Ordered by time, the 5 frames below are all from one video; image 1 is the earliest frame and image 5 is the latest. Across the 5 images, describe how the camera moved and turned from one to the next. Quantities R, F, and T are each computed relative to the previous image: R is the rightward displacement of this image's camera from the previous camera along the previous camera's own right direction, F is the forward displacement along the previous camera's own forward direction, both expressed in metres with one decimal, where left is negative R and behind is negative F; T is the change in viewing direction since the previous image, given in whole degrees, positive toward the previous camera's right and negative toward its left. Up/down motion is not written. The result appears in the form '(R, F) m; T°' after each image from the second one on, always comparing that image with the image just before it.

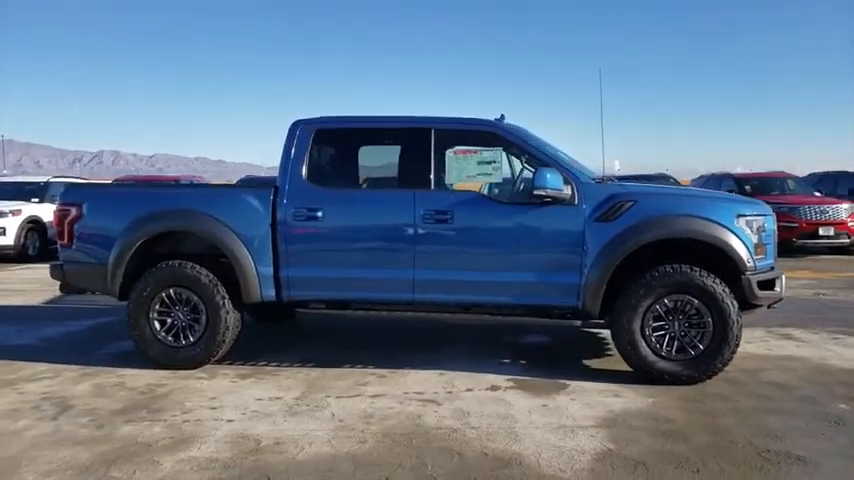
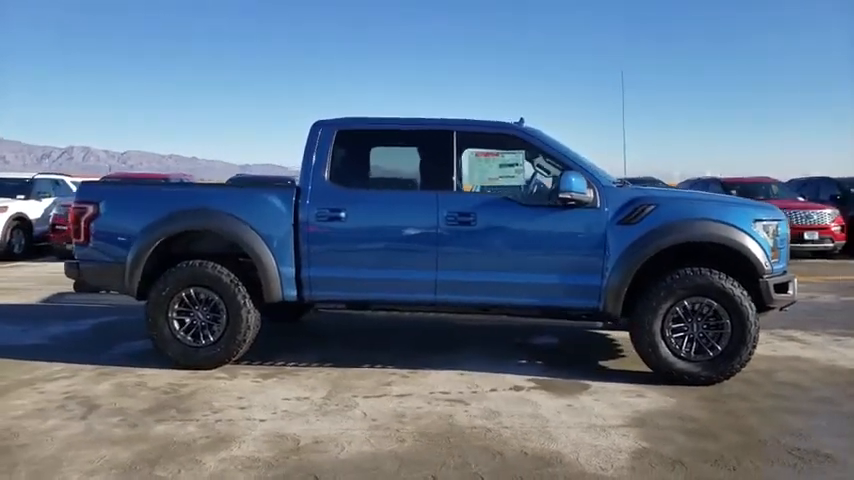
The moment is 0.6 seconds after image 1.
(-0.4, 0.0) m; +2°
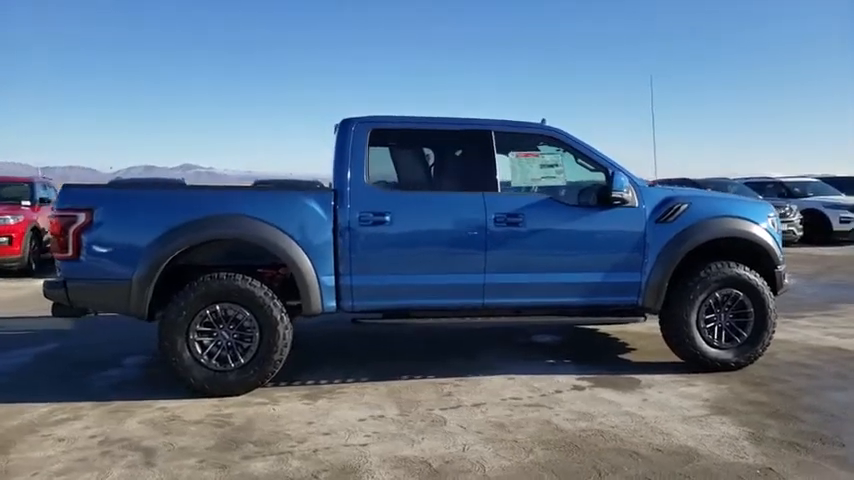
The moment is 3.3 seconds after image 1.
(-1.8, +0.5) m; +15°
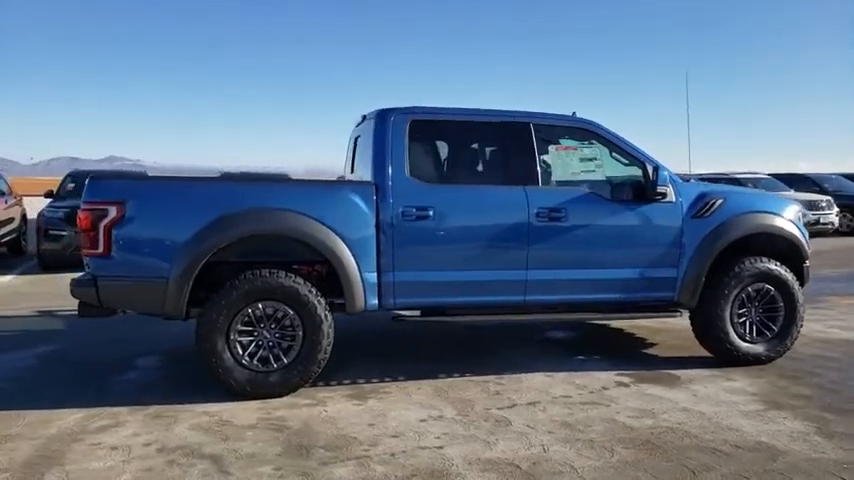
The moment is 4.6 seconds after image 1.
(-0.9, +0.2) m; +6°
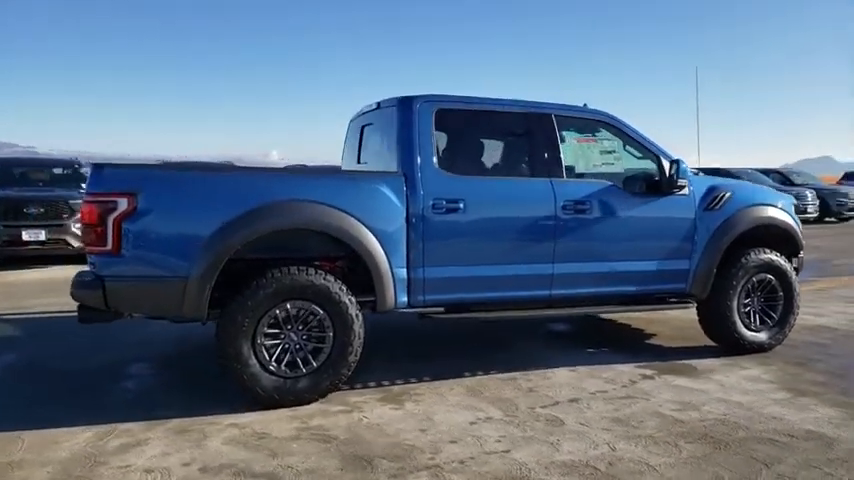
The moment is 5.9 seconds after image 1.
(-0.9, +0.3) m; +8°
